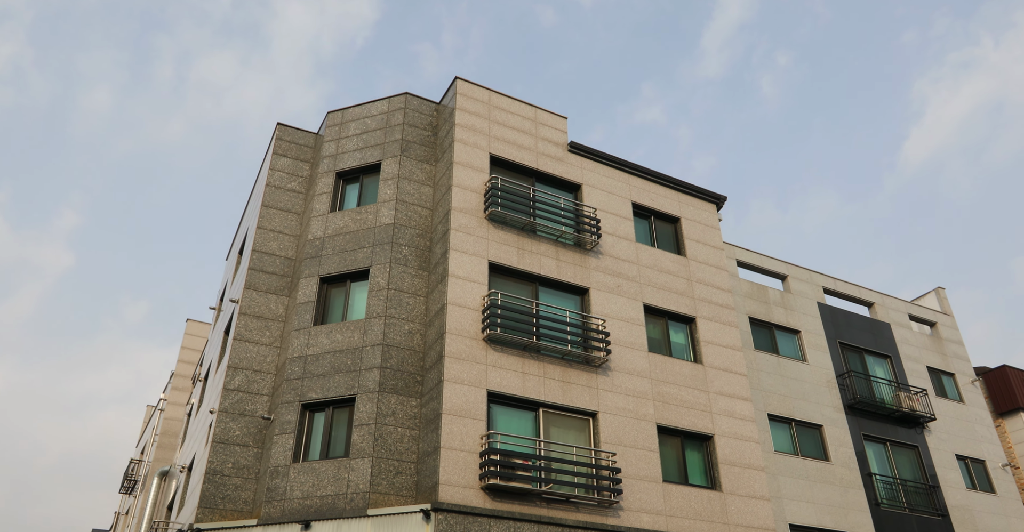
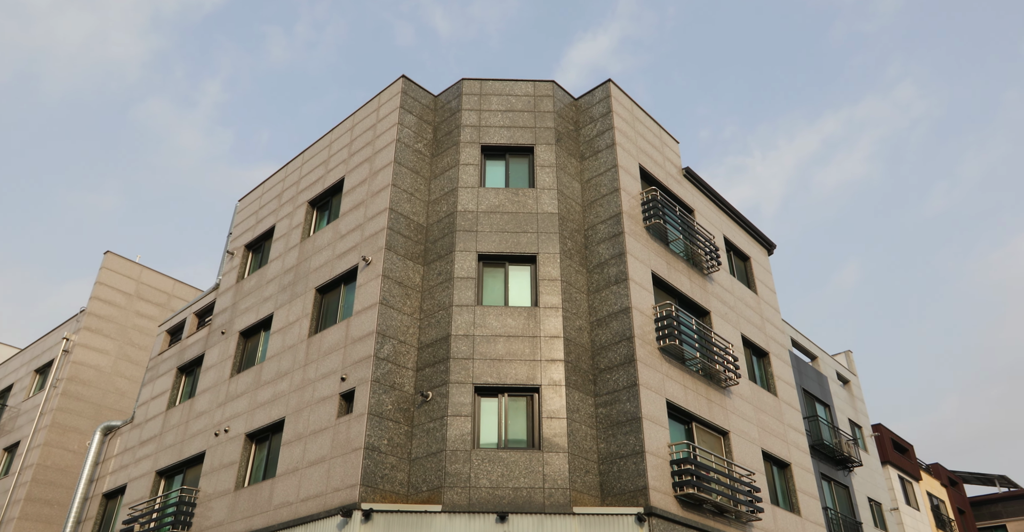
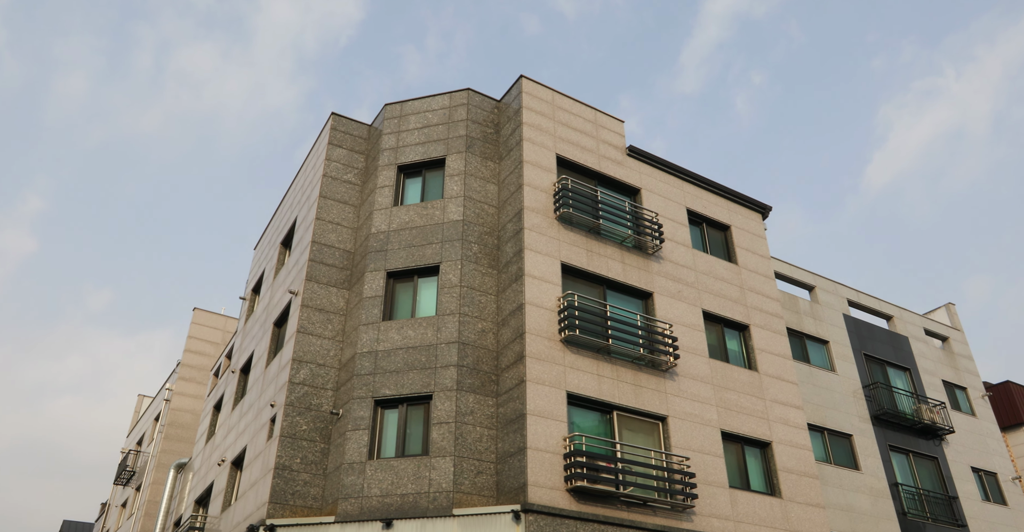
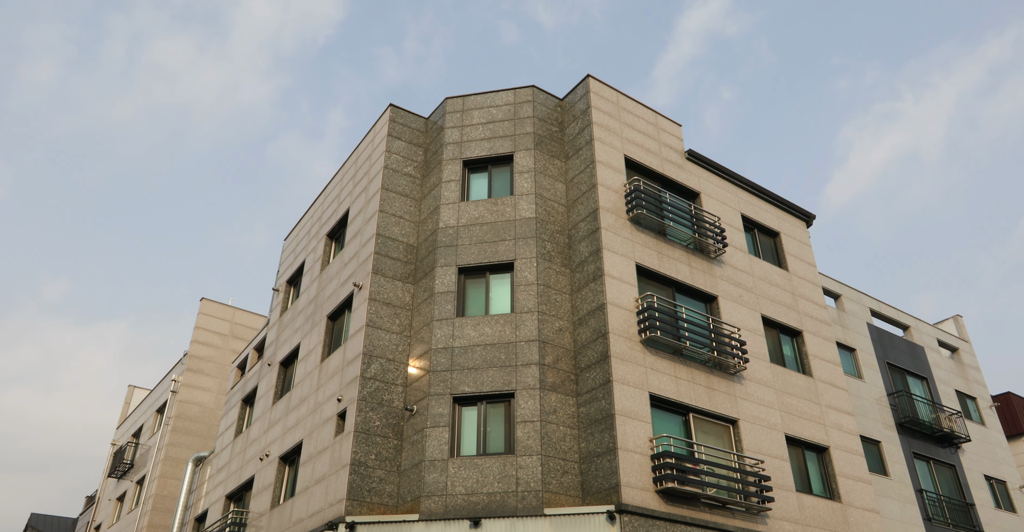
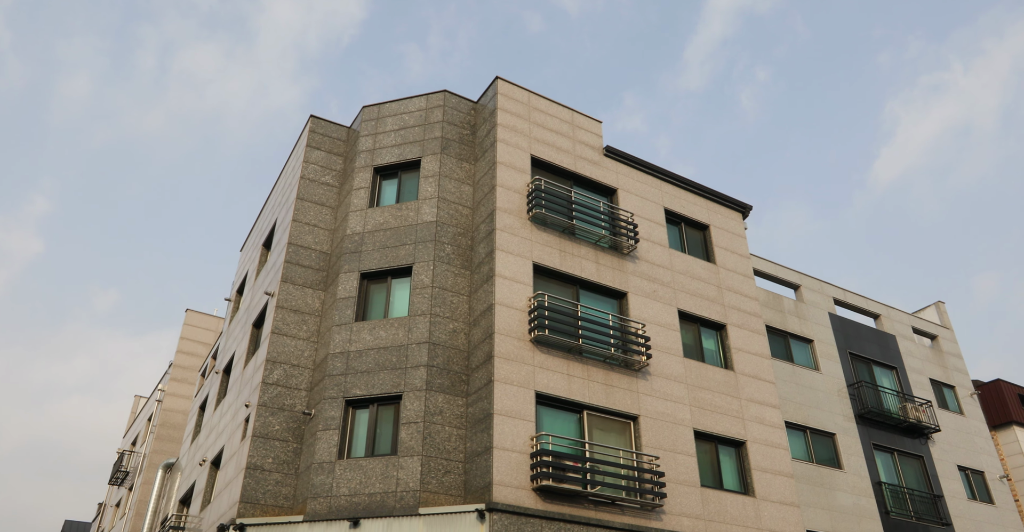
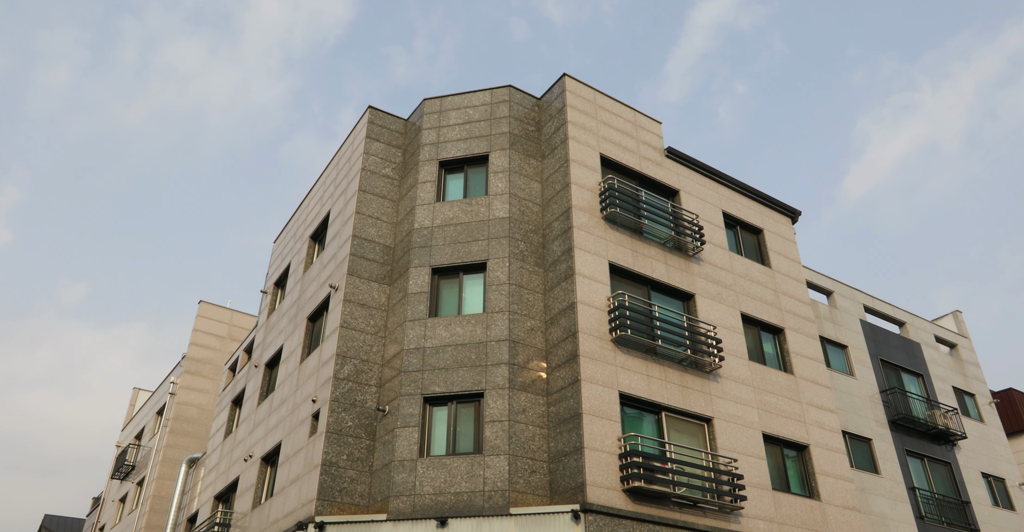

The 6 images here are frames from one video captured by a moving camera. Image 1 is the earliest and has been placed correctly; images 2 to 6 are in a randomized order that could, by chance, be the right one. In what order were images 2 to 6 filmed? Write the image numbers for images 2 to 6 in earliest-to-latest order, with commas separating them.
5, 3, 6, 4, 2
